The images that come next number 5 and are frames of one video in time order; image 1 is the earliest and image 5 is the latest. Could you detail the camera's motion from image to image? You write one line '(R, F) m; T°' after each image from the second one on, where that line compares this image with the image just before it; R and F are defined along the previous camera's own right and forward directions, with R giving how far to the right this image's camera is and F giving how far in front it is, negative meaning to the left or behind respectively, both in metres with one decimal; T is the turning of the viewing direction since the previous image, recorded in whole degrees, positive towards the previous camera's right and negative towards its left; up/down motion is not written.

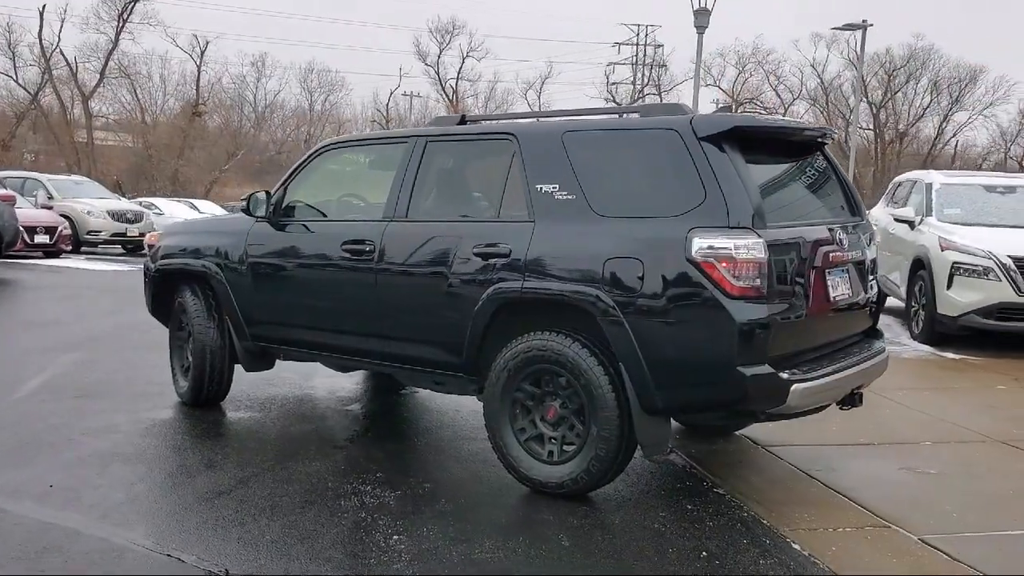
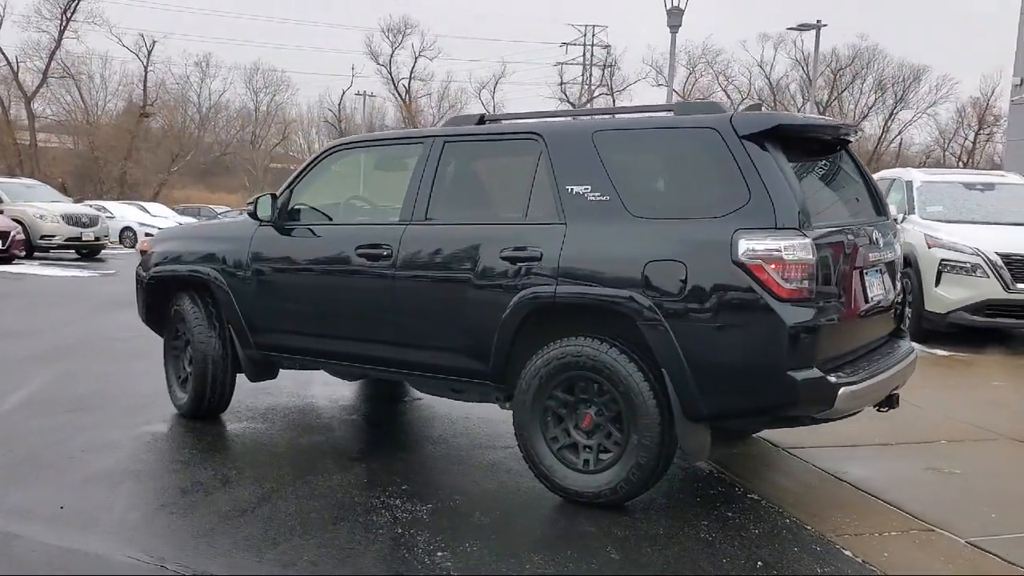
(-0.4, +0.1) m; +3°
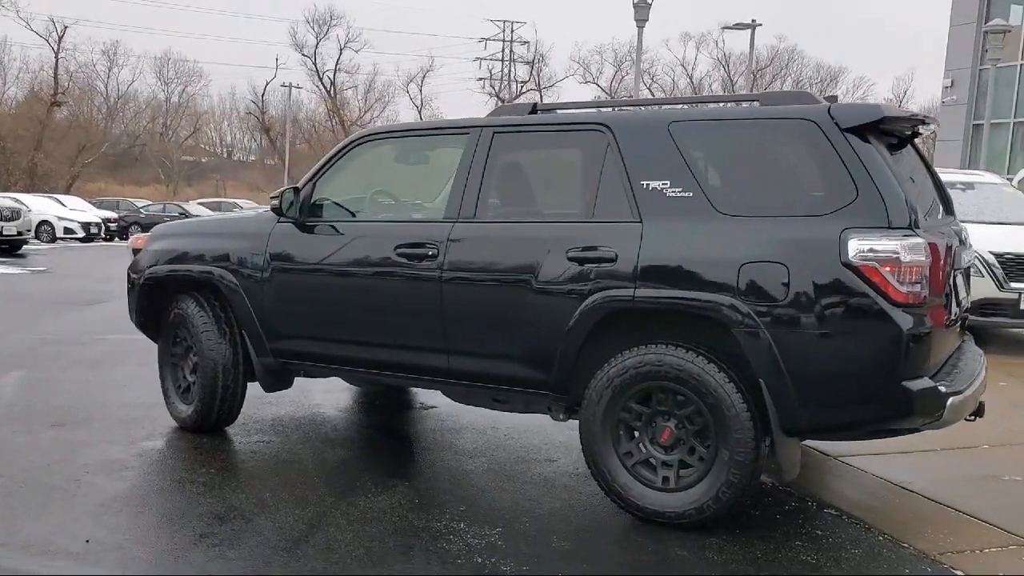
(-0.6, +0.4) m; +5°
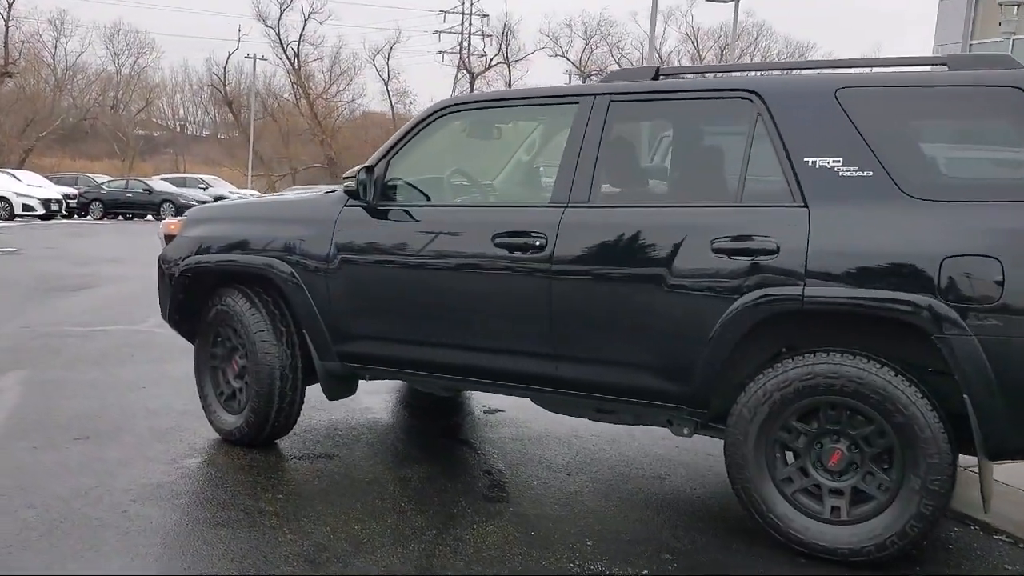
(-0.6, +0.6) m; +3°
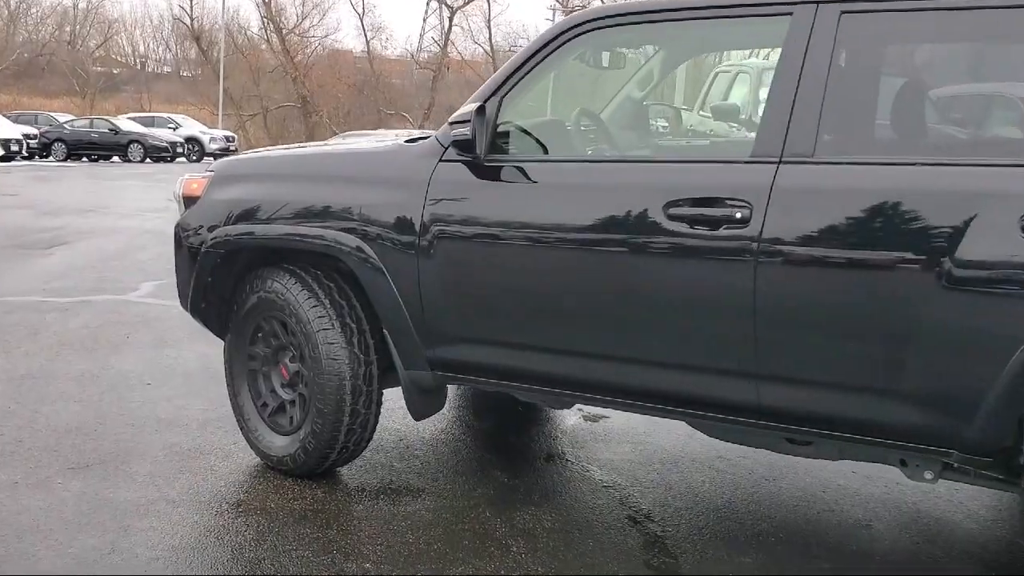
(-0.6, +1.1) m; +2°
